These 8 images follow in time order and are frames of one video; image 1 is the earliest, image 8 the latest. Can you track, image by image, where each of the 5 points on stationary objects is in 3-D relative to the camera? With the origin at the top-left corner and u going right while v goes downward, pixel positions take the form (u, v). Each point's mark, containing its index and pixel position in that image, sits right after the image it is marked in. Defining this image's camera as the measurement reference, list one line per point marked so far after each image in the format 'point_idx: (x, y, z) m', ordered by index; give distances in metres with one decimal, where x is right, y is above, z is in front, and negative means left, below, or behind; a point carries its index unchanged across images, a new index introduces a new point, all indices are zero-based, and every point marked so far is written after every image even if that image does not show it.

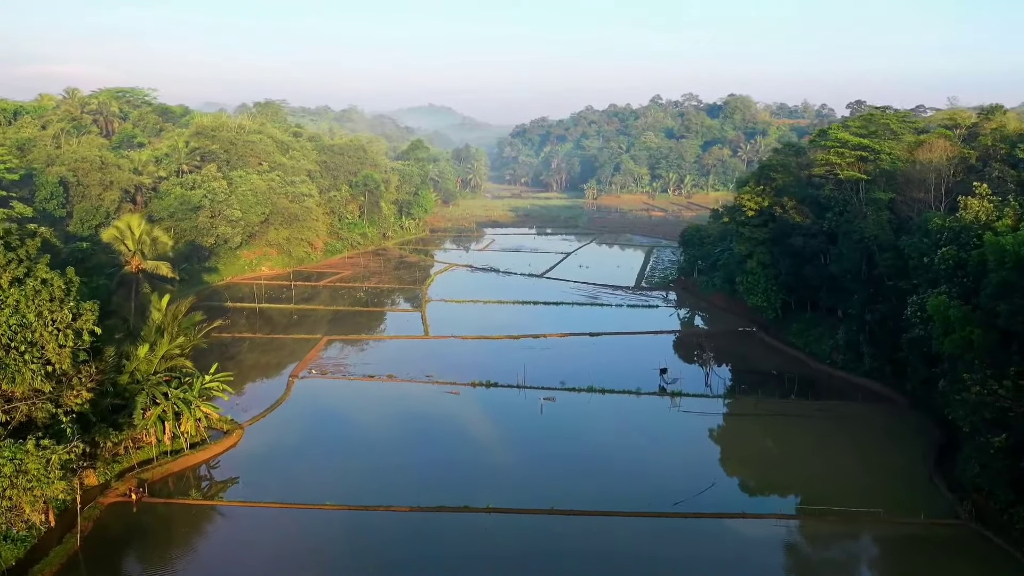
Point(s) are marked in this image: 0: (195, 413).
0: (-7.9, -3.1, +15.1) m
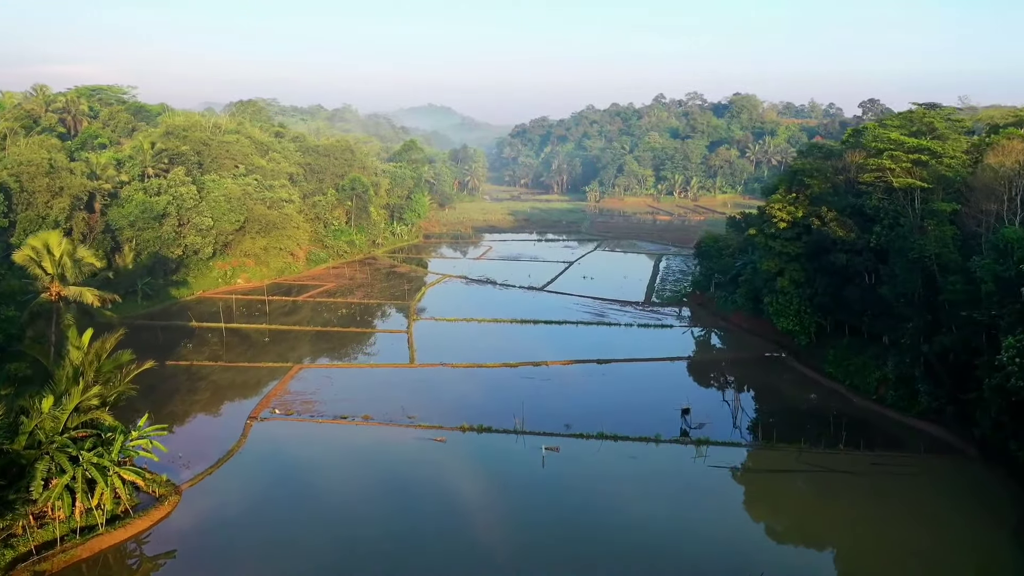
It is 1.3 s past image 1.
0: (-8.1, -3.9, +12.2) m
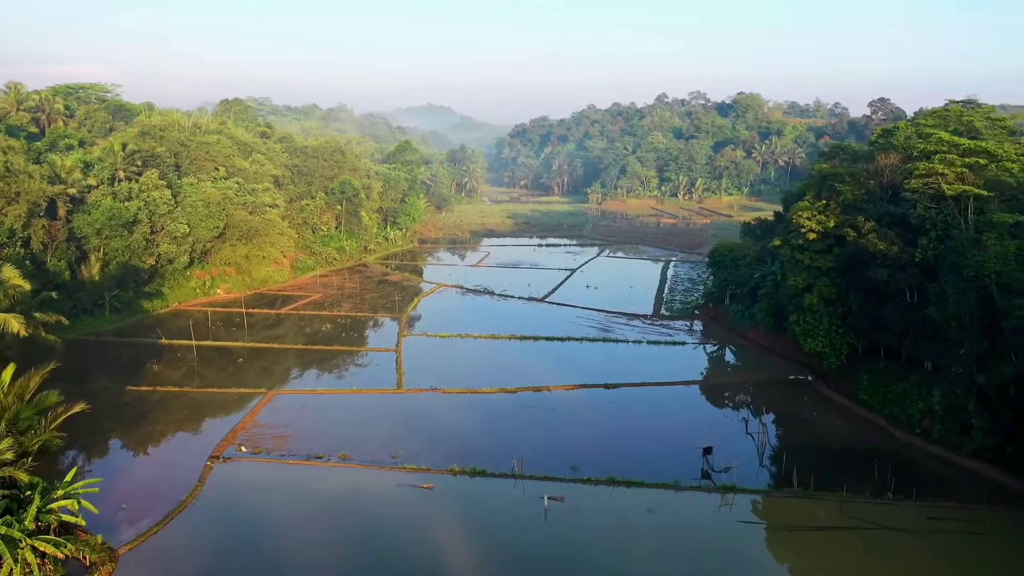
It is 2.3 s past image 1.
0: (-8.1, -4.4, +10.1) m
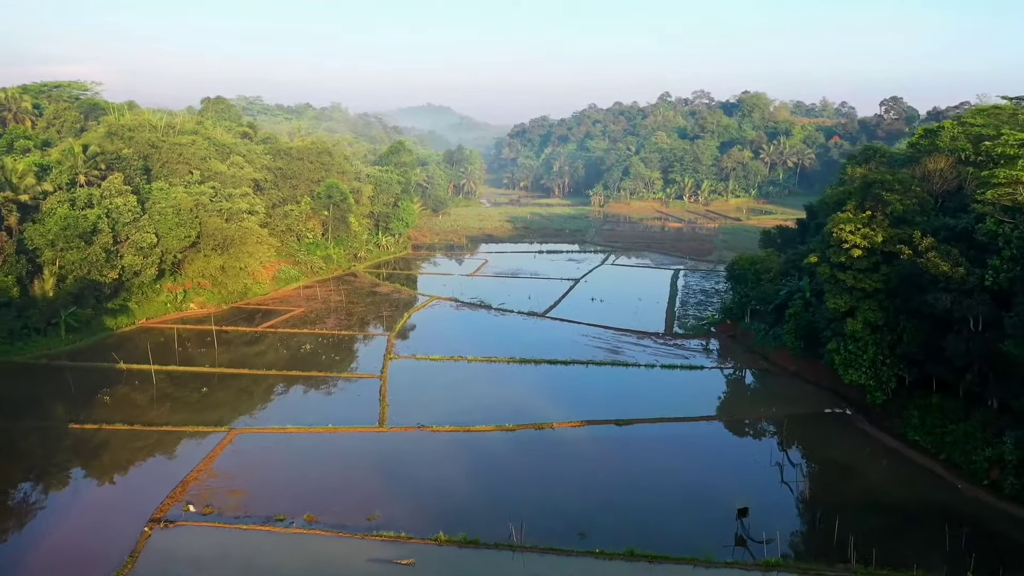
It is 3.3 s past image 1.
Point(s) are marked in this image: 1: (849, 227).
0: (-8.2, -5.1, +7.7) m
1: (+9.1, +1.7, +16.3) m
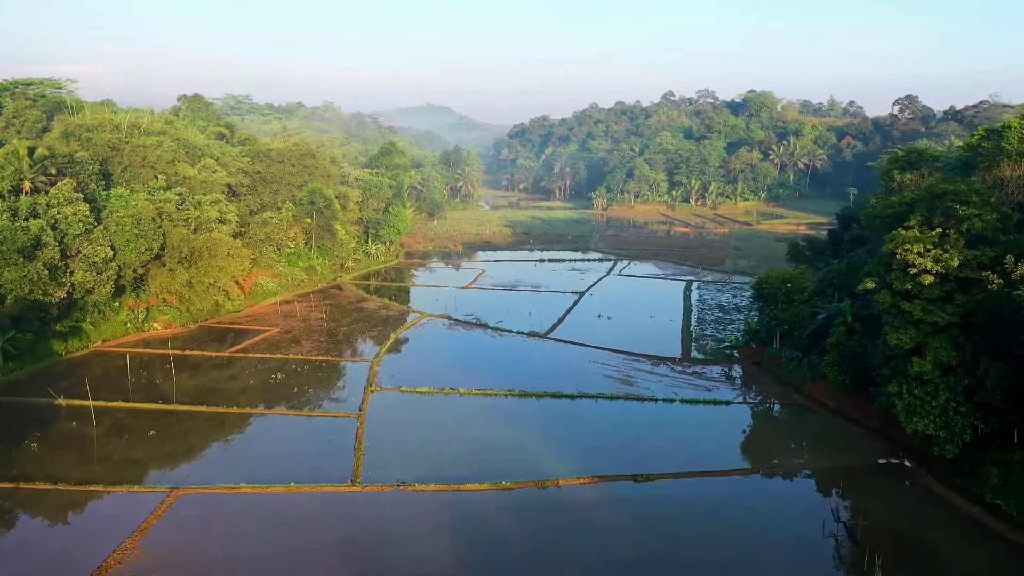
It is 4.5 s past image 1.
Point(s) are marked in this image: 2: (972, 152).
0: (-8.2, -5.8, +5.0) m
1: (+9.0, +0.9, +13.6) m
2: (+13.2, +3.9, +17.5) m
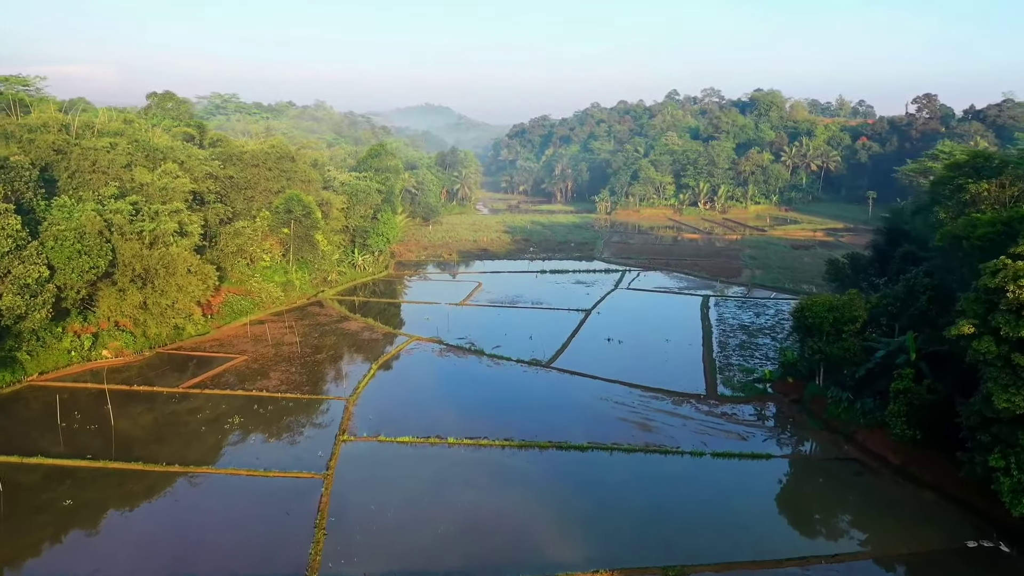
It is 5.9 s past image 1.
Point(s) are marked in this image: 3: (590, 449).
0: (-8.2, -6.6, +1.9) m
1: (+9.0, +0.1, +10.6) m
2: (+13.2, +3.1, +14.5) m
3: (+2.1, -4.3, +16.3) m
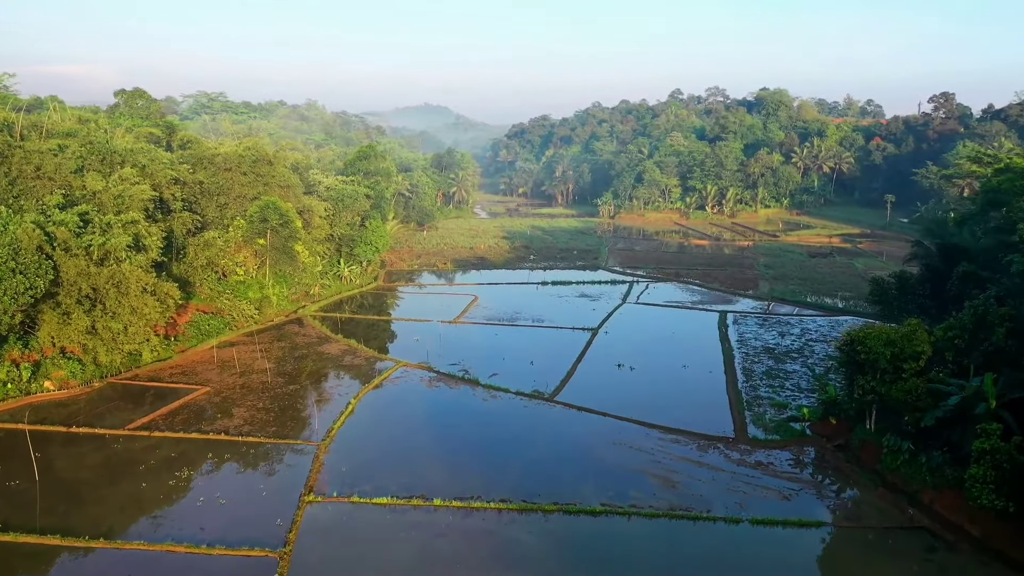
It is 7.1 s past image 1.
0: (-8.3, -7.3, -0.7) m
1: (+8.9, -0.6, +7.9) m
2: (+13.1, +2.4, +11.8) m
3: (+2.0, -5.0, +13.6) m
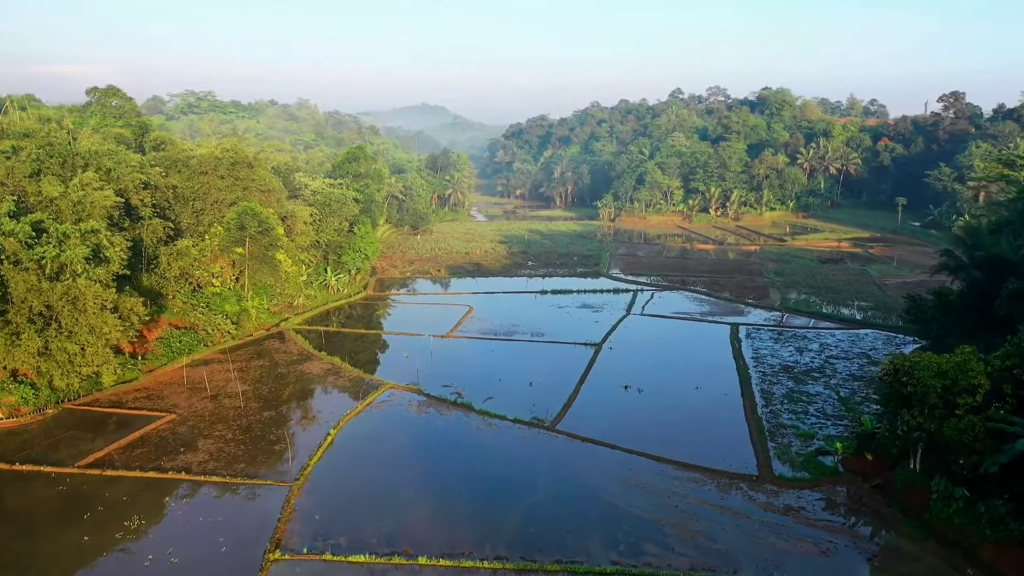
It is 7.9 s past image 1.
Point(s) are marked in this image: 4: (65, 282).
0: (-8.3, -7.8, -2.6) m
1: (+8.9, -1.1, +6.2) m
2: (+13.1, +1.9, +10.1) m
3: (+2.0, -5.5, +11.8) m
4: (-13.0, +0.2, +17.8) m
